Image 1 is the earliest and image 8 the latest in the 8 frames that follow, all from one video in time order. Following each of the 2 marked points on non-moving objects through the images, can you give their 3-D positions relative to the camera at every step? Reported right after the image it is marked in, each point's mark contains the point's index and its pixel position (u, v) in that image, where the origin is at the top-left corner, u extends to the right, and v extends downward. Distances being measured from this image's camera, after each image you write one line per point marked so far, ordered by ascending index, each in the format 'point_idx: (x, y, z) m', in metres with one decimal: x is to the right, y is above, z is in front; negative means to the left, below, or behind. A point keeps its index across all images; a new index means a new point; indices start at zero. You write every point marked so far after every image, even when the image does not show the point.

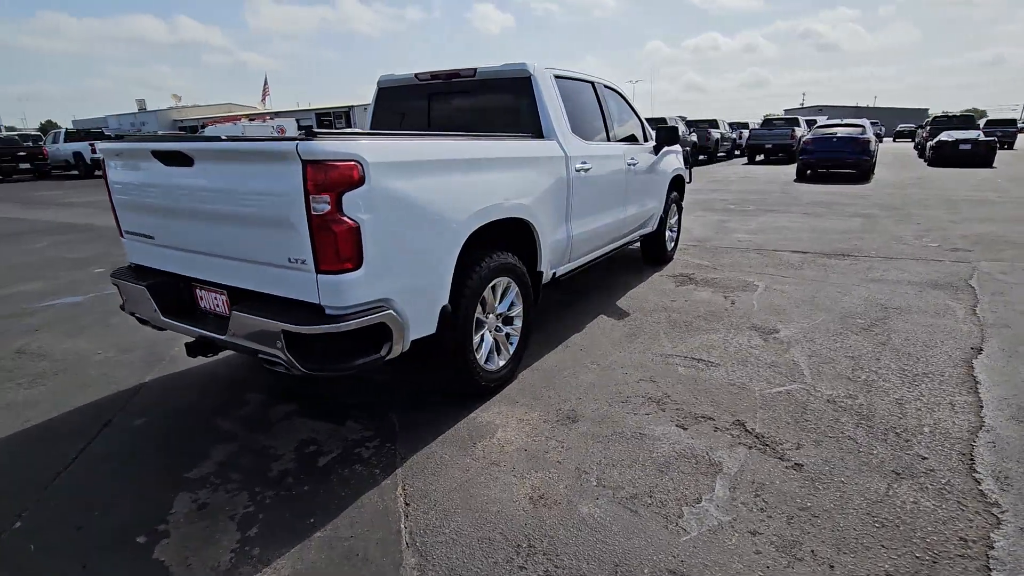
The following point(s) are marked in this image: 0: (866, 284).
0: (+4.0, 0.0, +5.9) m
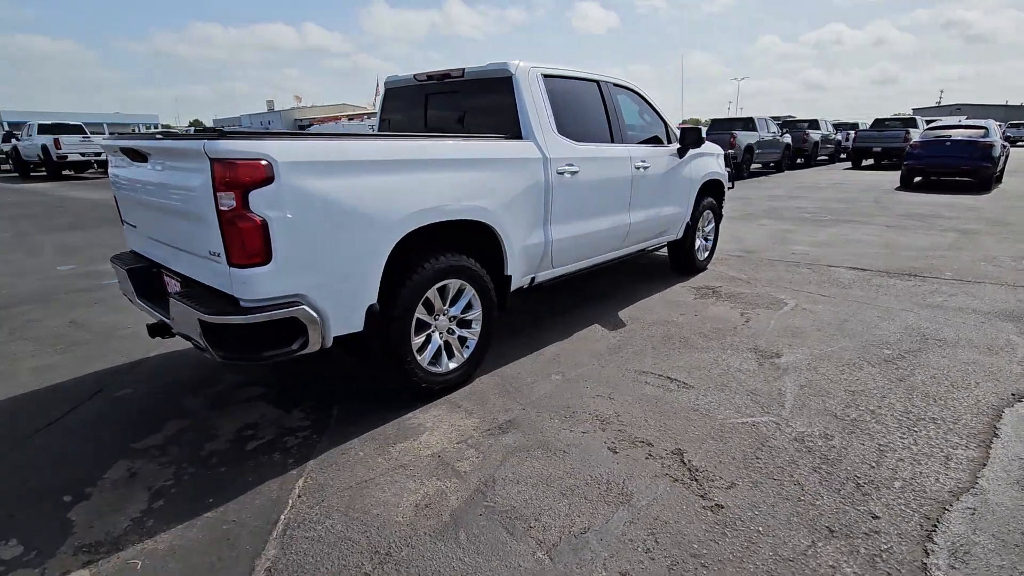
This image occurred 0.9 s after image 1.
0: (+4.0, -0.2, +5.1) m
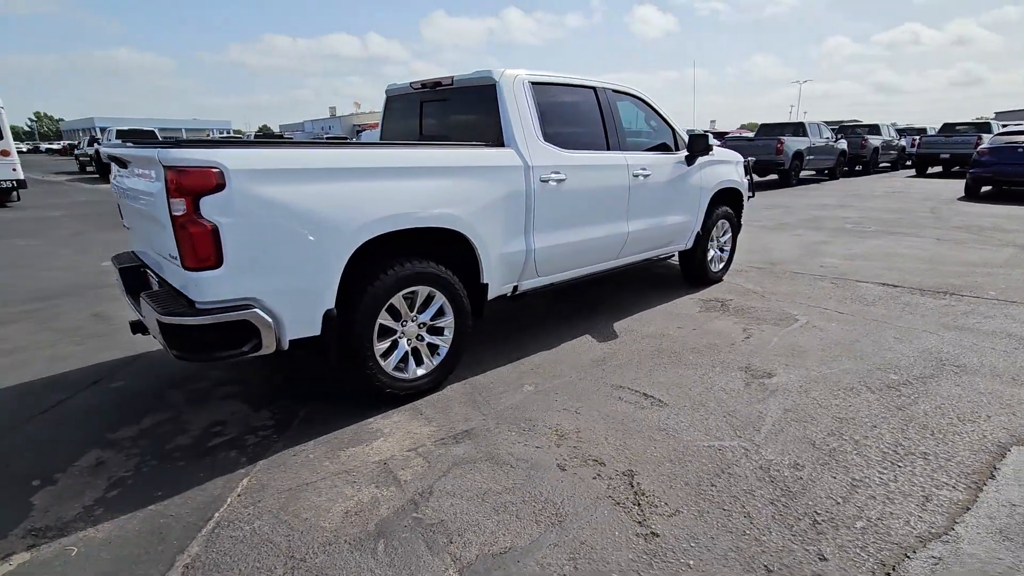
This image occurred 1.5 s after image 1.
0: (+3.9, -0.4, +4.7) m
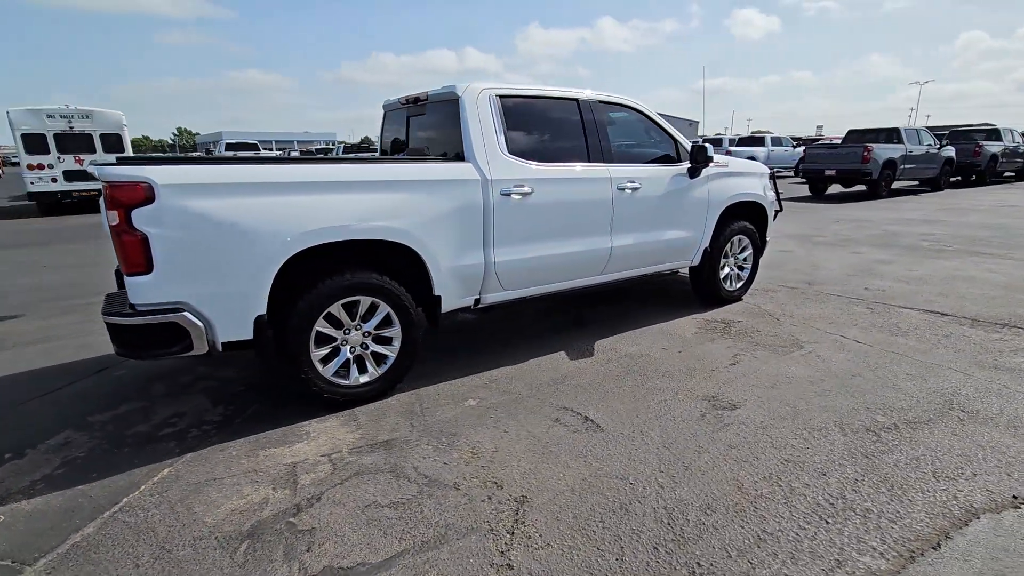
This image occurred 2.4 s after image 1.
0: (+3.6, -0.7, +4.1) m
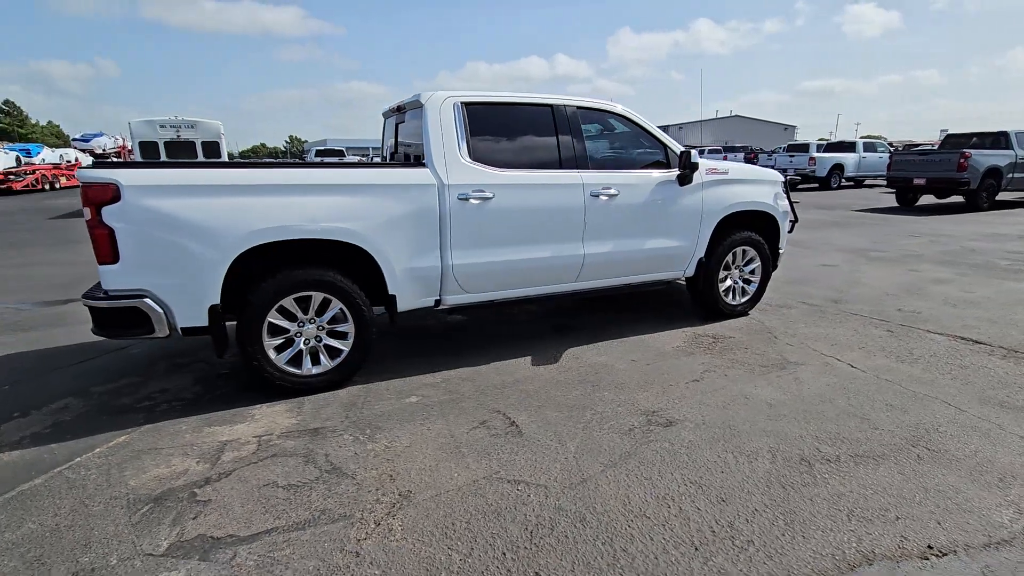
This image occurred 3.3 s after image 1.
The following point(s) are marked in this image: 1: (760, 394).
0: (+3.2, -0.8, +3.6) m
1: (+1.9, -0.8, +3.9) m
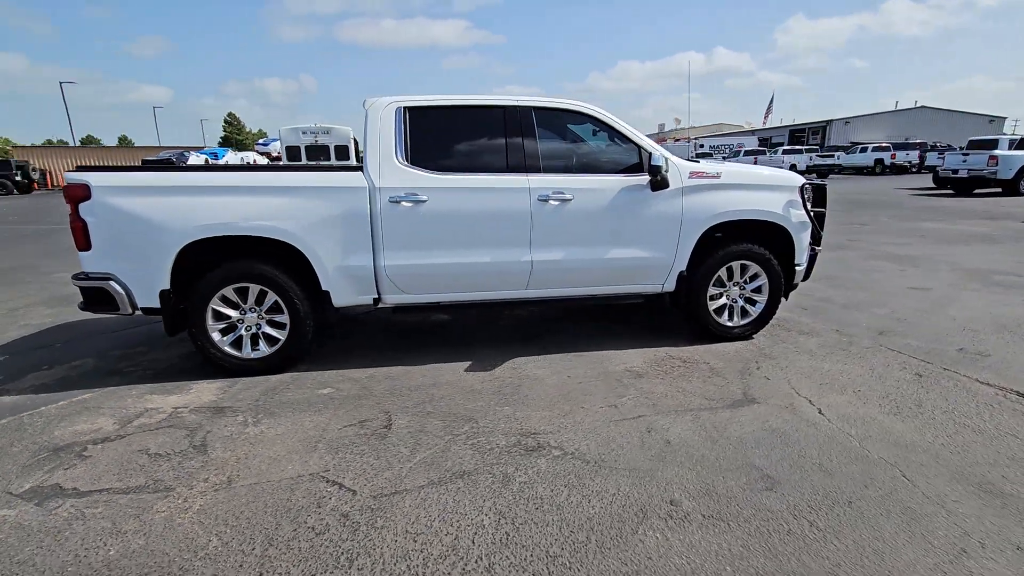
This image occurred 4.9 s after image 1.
0: (+2.3, -1.0, +2.8) m
1: (+1.1, -0.9, +3.4) m
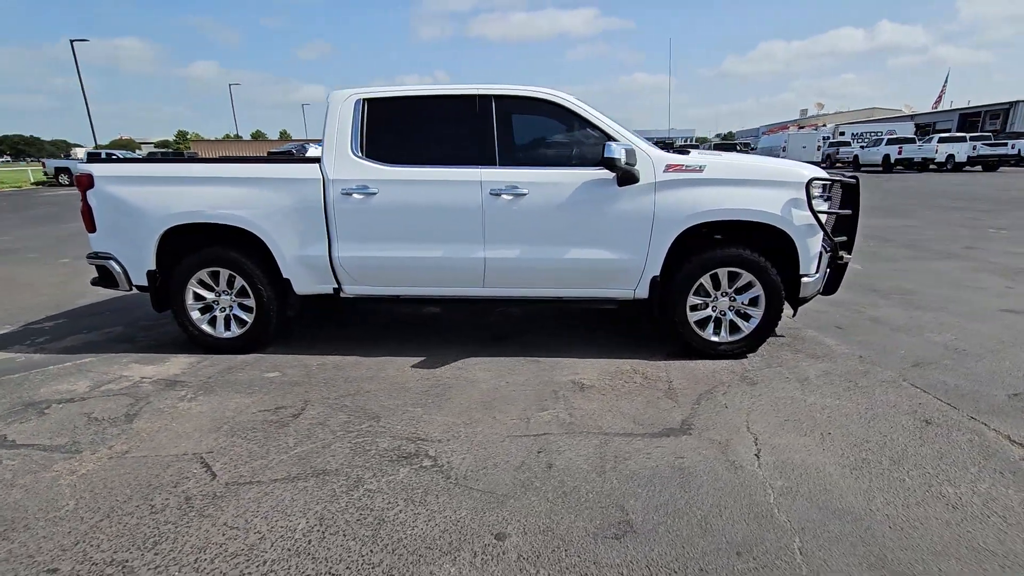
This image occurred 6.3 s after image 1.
0: (+1.4, -1.1, +2.2) m
1: (+0.3, -1.0, +3.0) m
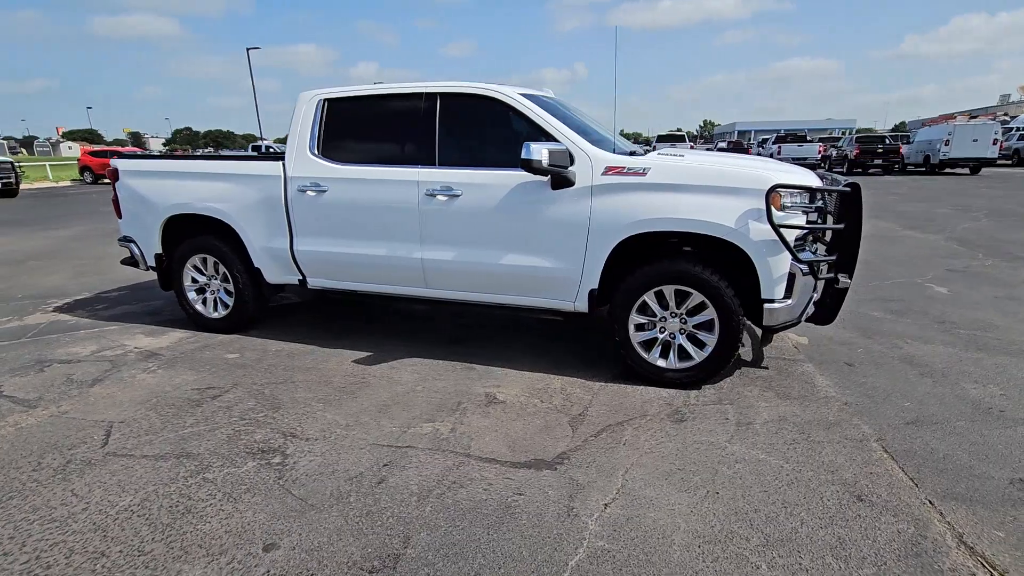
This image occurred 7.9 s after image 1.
0: (+0.2, -1.3, +1.8) m
1: (-0.5, -1.0, +2.9) m
